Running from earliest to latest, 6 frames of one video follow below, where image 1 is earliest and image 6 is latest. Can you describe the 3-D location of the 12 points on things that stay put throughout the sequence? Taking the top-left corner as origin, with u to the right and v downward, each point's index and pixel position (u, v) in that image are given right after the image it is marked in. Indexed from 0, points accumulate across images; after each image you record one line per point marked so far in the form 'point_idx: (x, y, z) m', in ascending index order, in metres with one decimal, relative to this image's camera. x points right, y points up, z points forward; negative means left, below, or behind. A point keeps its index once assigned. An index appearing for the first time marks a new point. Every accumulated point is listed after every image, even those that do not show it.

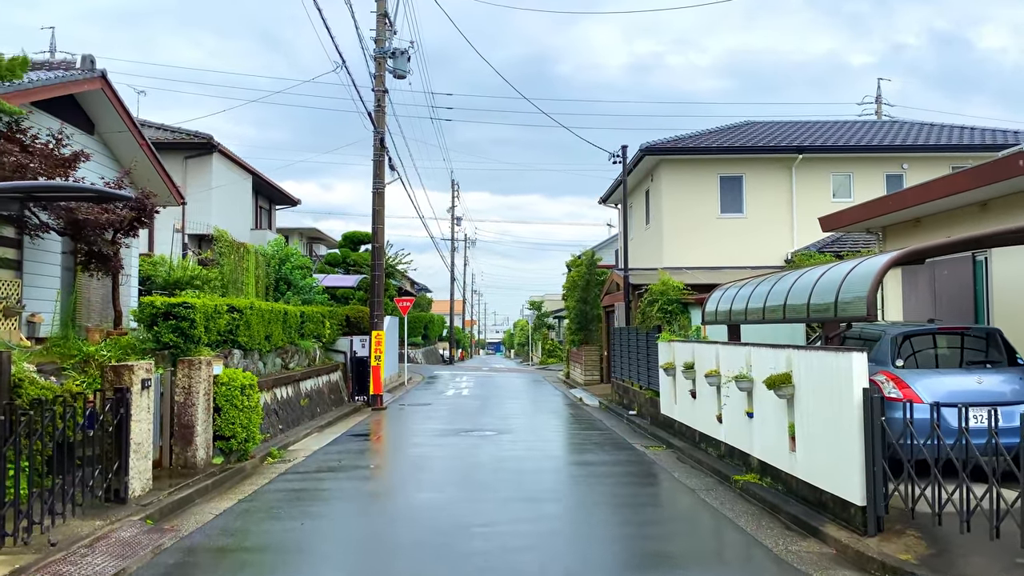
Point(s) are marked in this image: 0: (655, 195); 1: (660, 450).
0: (+3.4, +2.2, +19.9) m
1: (+1.8, -2.0, +10.4) m
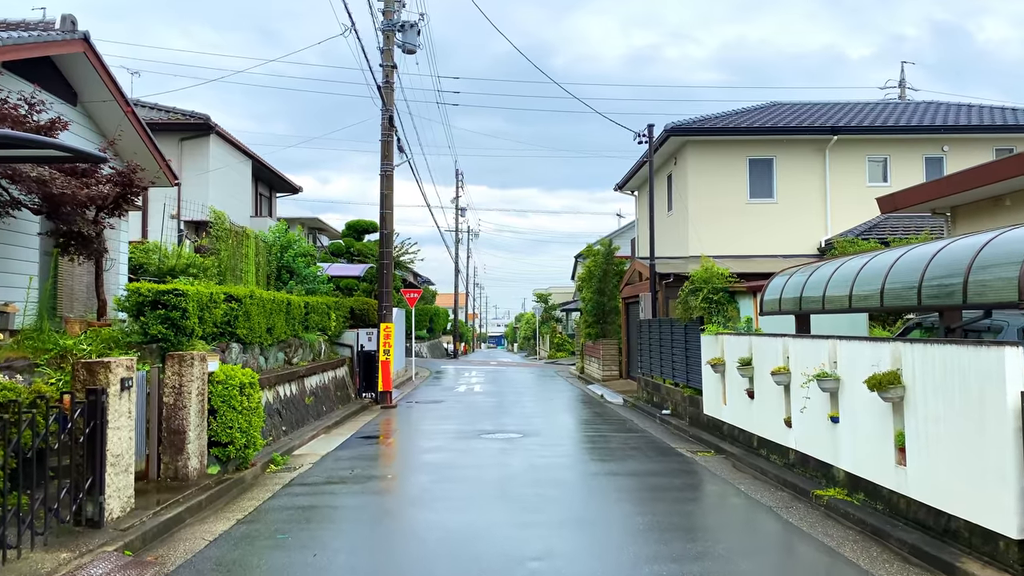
0: (+3.8, +2.4, +18.8) m
1: (+2.2, -1.9, +9.3) m
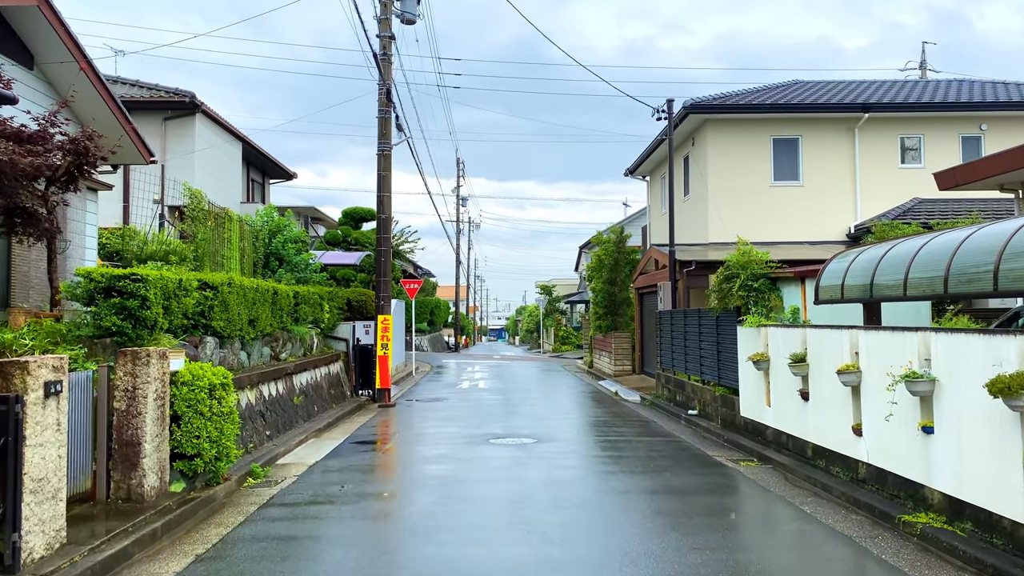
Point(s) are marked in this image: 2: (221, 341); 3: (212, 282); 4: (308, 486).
0: (+3.9, +2.7, +17.6) m
1: (+2.3, -1.7, +8.1) m
2: (-3.2, -0.6, +9.1) m
3: (-3.1, +0.1, +8.6) m
4: (-1.7, -1.7, +7.2) m
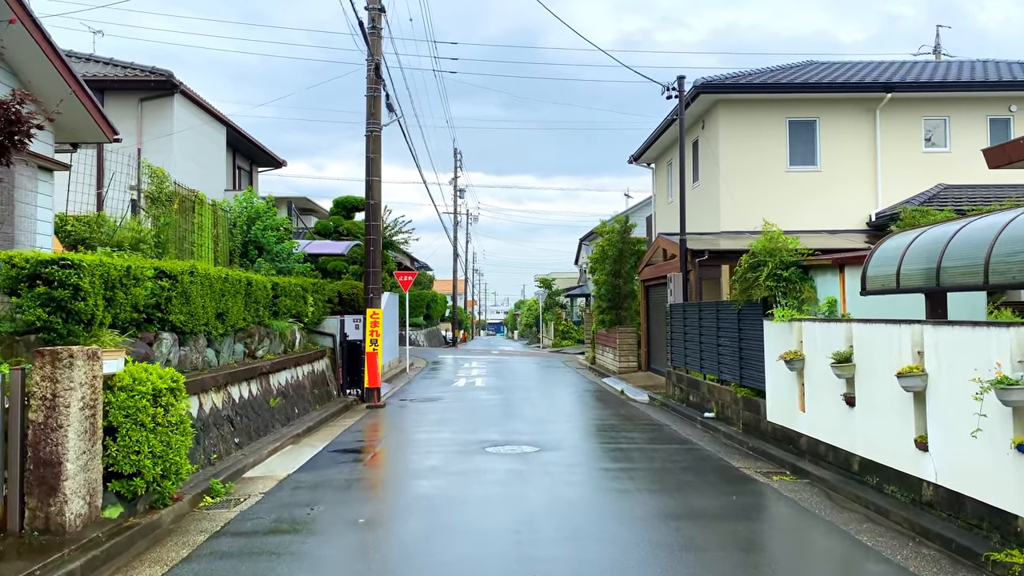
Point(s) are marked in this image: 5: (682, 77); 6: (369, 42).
0: (+3.9, +2.8, +16.5) m
1: (+2.3, -1.6, +7.0) m
2: (-3.2, -0.5, +8.0) m
3: (-3.1, +0.2, +7.5) m
4: (-1.7, -1.6, +6.2) m
5: (+2.9, +3.6, +14.2) m
6: (-2.4, +4.1, +13.9) m
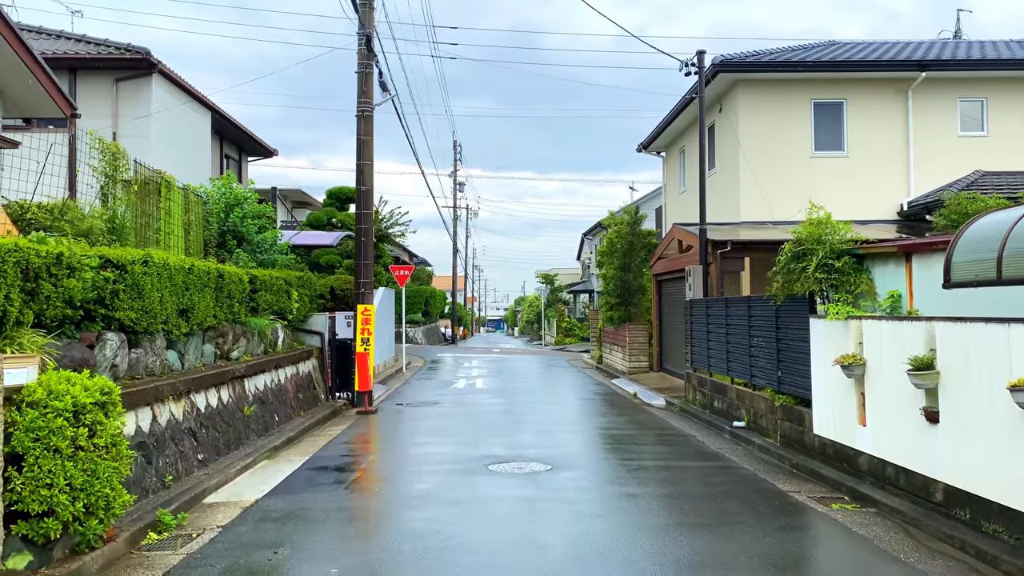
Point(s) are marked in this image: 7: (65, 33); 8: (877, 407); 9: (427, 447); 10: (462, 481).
0: (+3.9, +2.9, +15.3) m
1: (+2.4, -1.6, +5.9) m
2: (-3.1, -0.4, +6.9) m
3: (-3.0, +0.2, +6.4) m
4: (-1.7, -1.6, +5.0) m
5: (+2.9, +3.7, +13.1) m
6: (-2.3, +4.2, +12.7) m
7: (-8.4, +4.8, +15.9) m
8: (+2.7, -0.9, +6.2) m
9: (-0.9, -1.6, +8.7) m
10: (-0.4, -1.6, +6.8) m
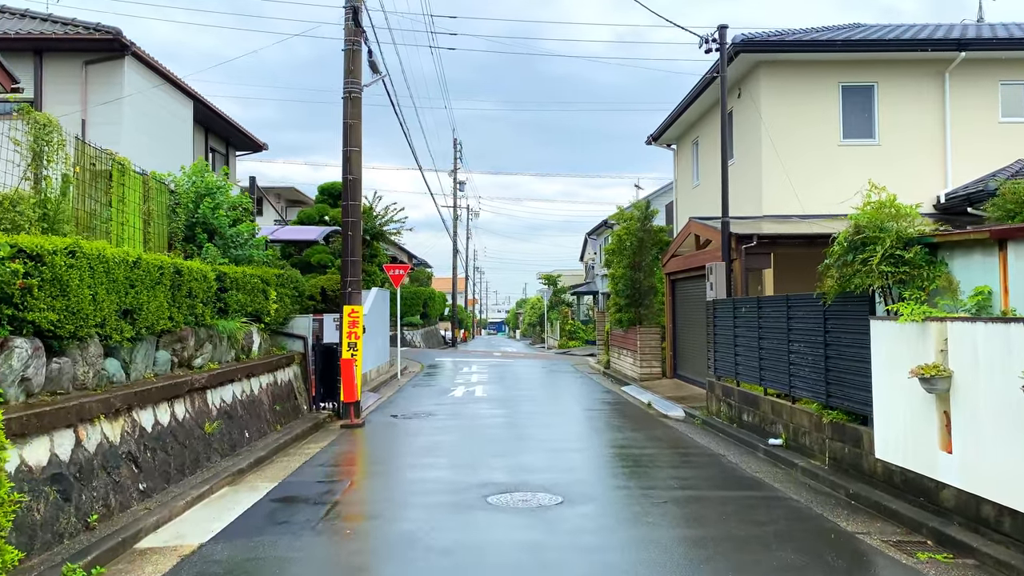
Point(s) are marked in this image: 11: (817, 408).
0: (+4.0, +2.9, +14.1) m
1: (+2.4, -1.5, +4.7) m
2: (-3.1, -0.4, +5.7) m
3: (-3.0, +0.2, +5.2) m
4: (-1.7, -1.5, +3.8) m
5: (+3.0, +3.7, +11.9) m
6: (-2.3, +4.2, +11.5) m
7: (-8.4, +4.8, +14.7) m
8: (+2.7, -0.8, +4.9) m
9: (-0.9, -1.6, +7.5) m
10: (-0.4, -1.5, +5.6) m
11: (+2.7, -1.1, +7.4) m
